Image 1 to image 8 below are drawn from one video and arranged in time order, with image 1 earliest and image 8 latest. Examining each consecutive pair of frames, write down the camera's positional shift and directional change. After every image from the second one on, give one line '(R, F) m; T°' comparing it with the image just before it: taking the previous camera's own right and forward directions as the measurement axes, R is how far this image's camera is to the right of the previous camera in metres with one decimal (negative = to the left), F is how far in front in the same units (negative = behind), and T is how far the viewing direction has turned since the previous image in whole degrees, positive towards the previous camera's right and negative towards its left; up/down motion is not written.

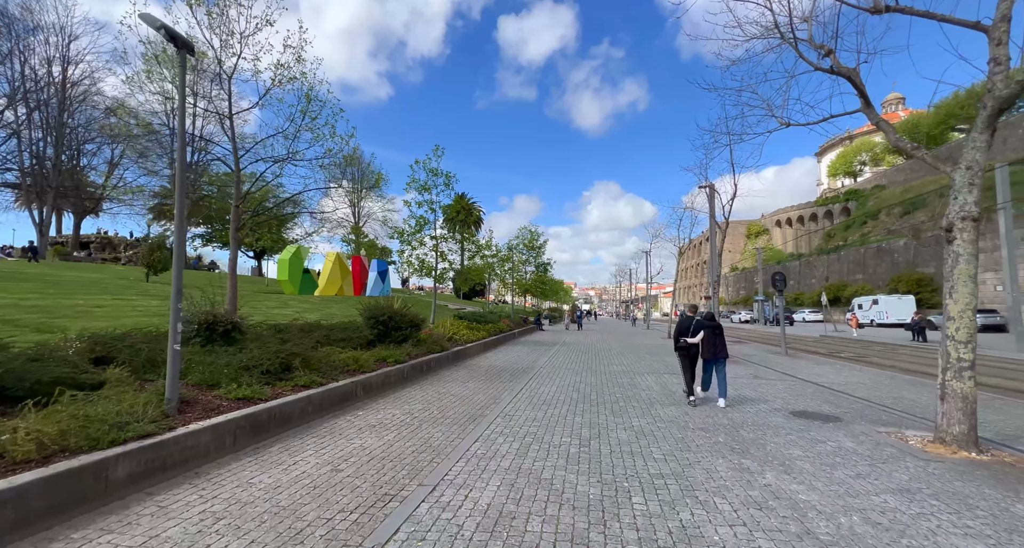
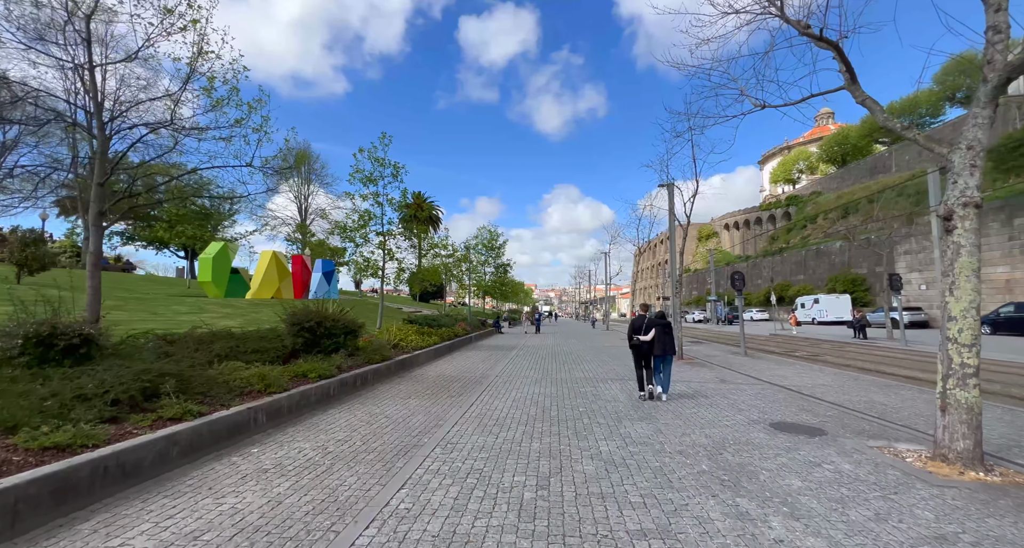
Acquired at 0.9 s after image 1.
(+0.2, +1.1) m; +5°
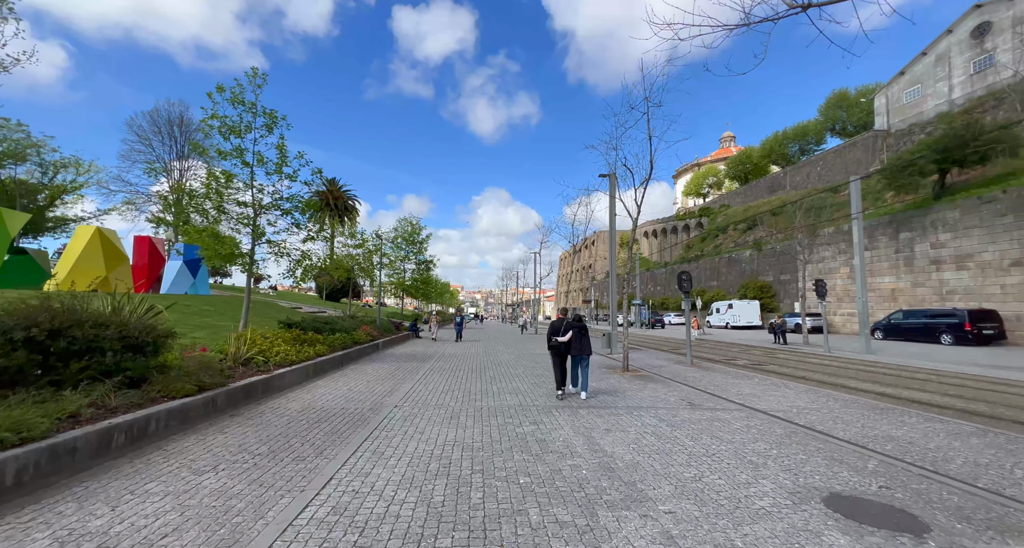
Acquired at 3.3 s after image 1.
(+0.3, +2.9) m; +10°
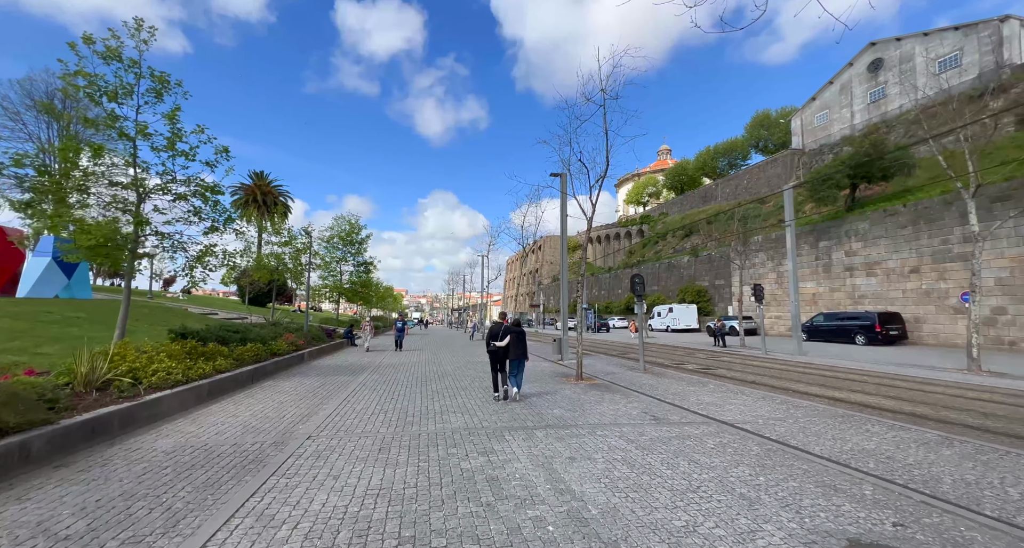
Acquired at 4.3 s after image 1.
(0.0, +1.1) m; +7°
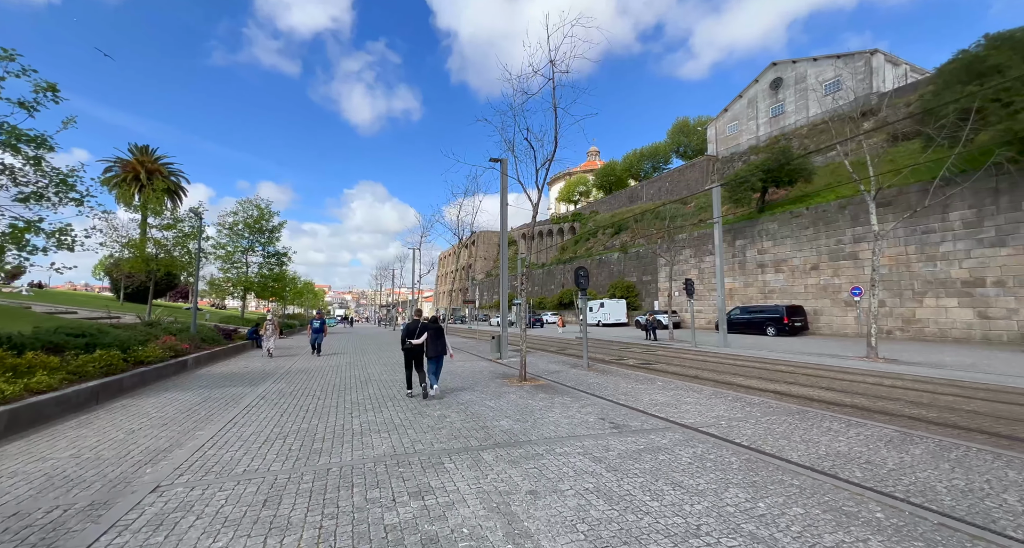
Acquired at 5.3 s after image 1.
(-0.1, +1.3) m; +9°
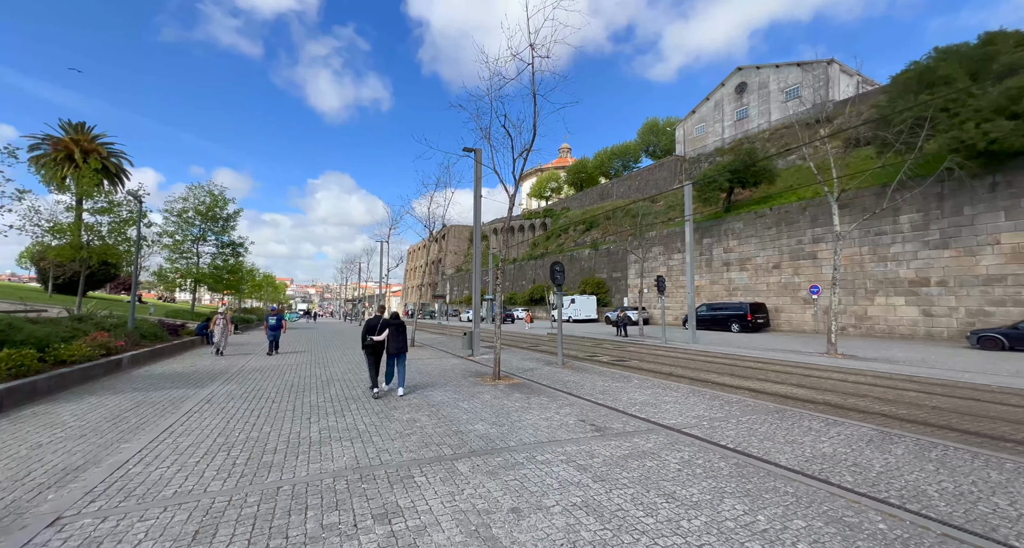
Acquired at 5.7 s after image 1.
(-0.1, +0.5) m; +4°
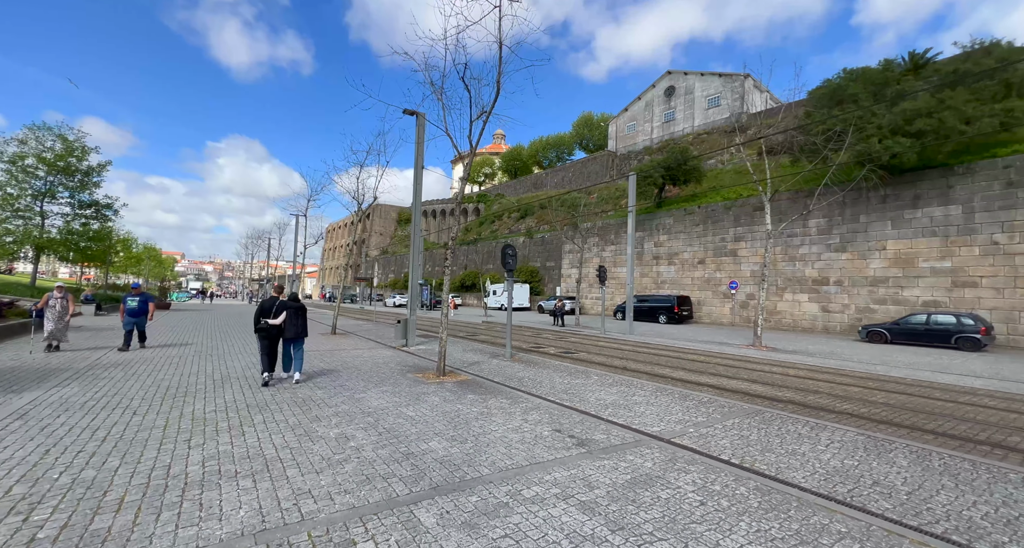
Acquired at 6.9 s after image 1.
(-0.5, +1.4) m; +9°
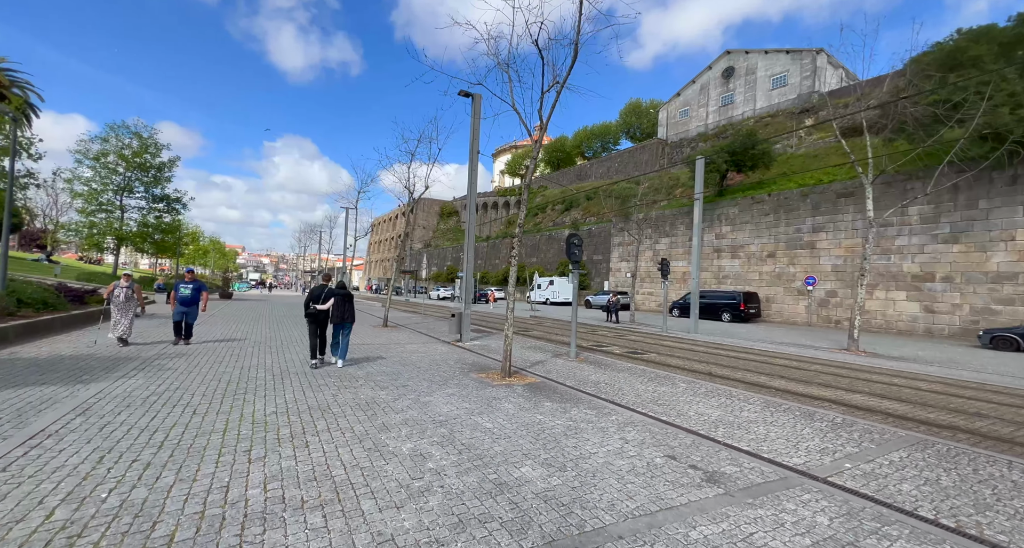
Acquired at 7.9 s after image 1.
(-0.6, +1.1) m; -6°
